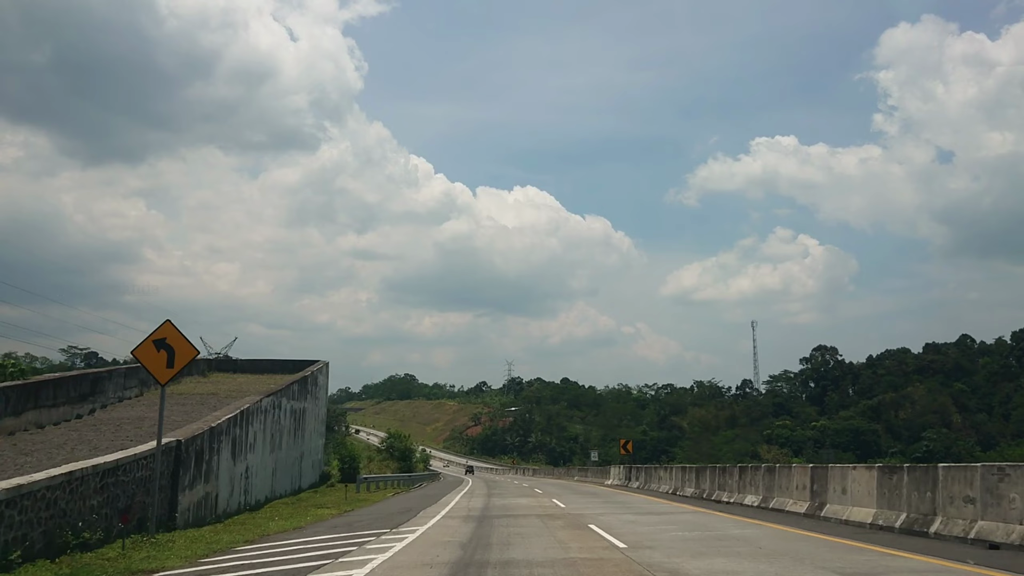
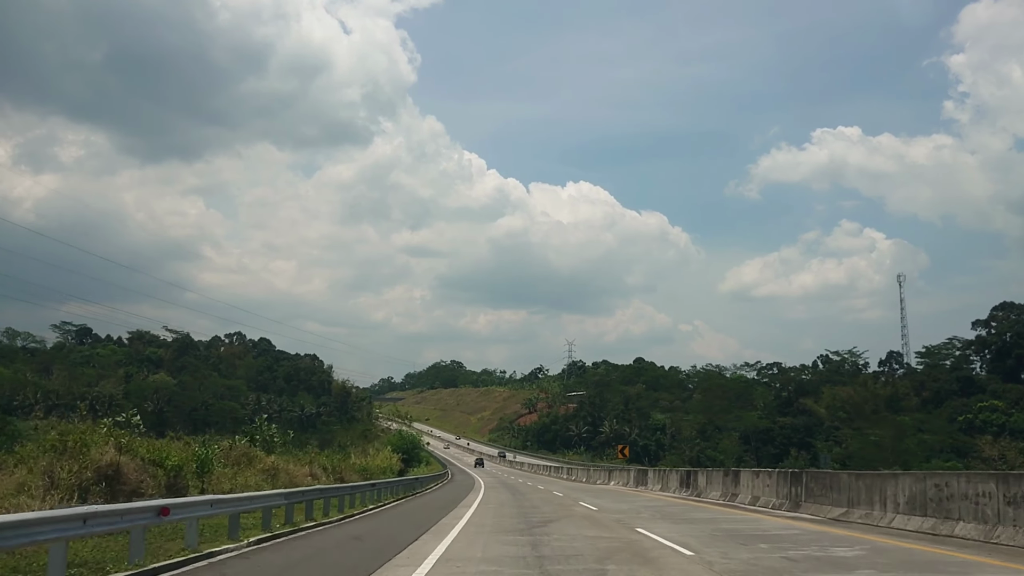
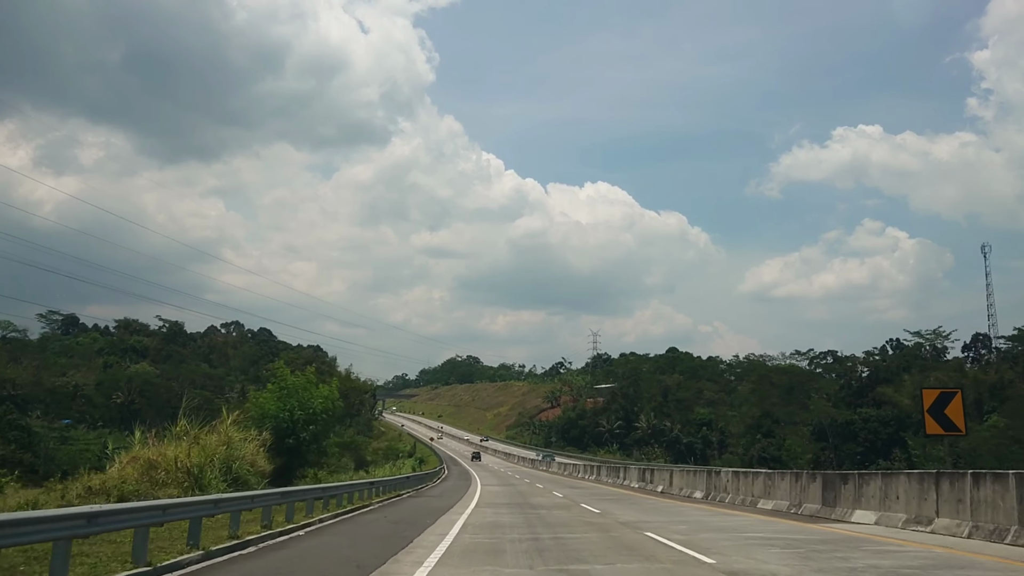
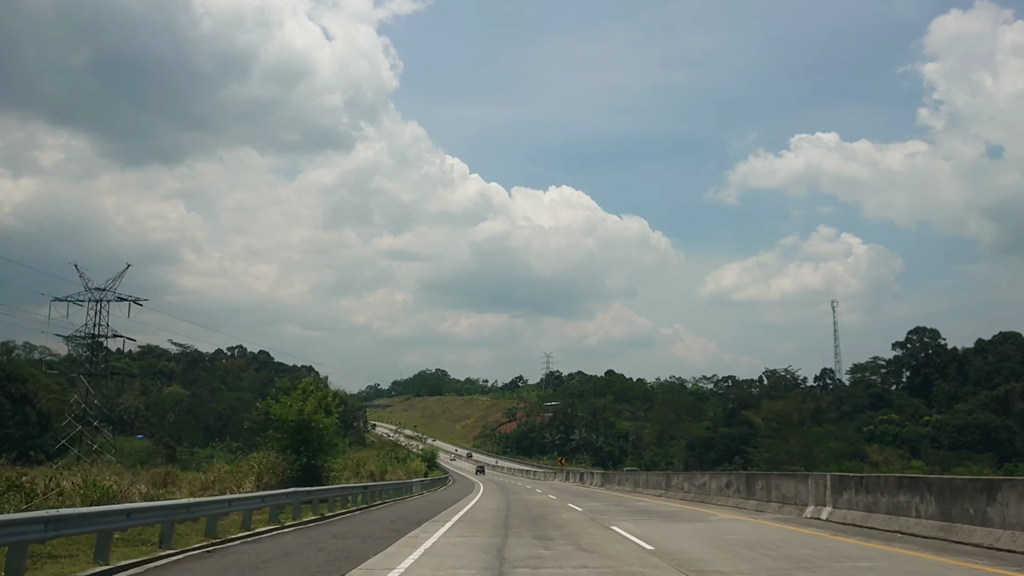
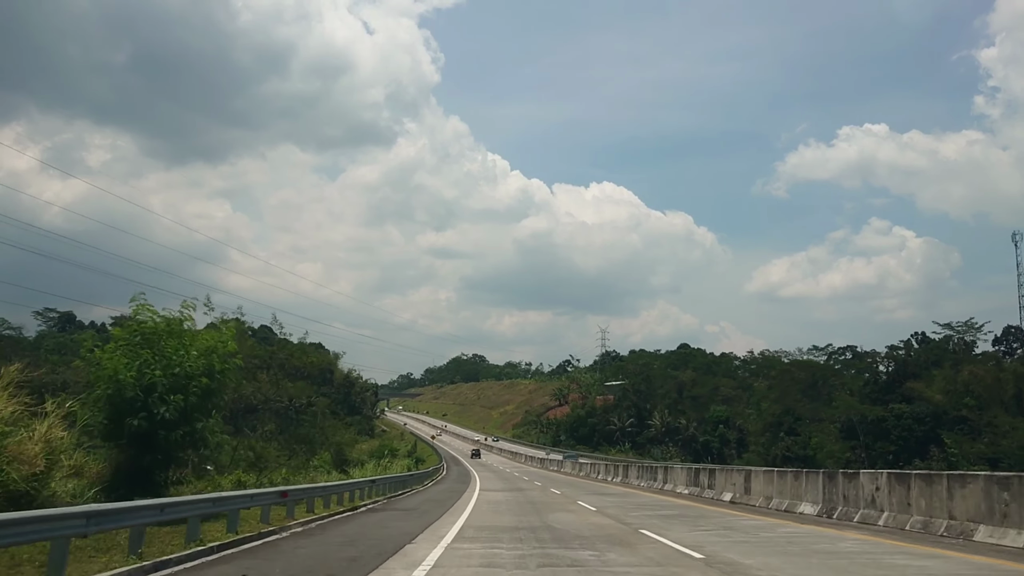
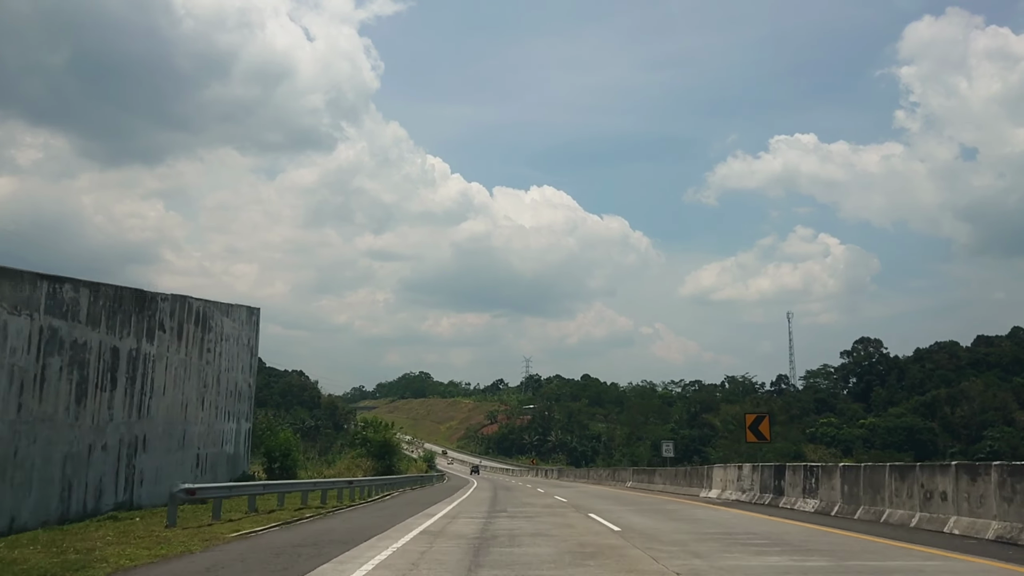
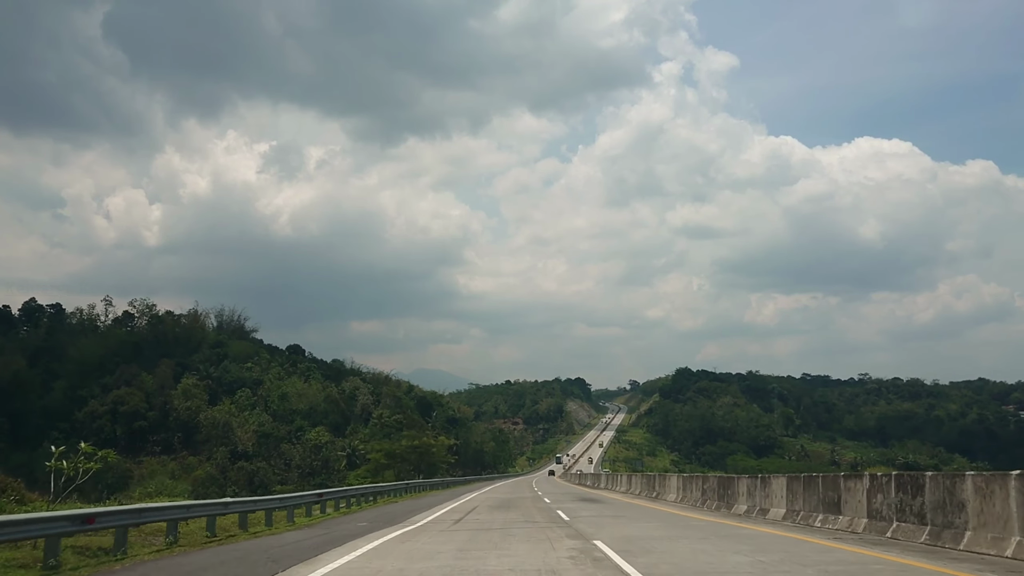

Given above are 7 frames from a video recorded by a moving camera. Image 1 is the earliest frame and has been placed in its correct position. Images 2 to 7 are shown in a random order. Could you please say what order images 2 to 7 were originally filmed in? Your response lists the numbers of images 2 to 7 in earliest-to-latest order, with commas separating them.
6, 4, 2, 3, 5, 7
